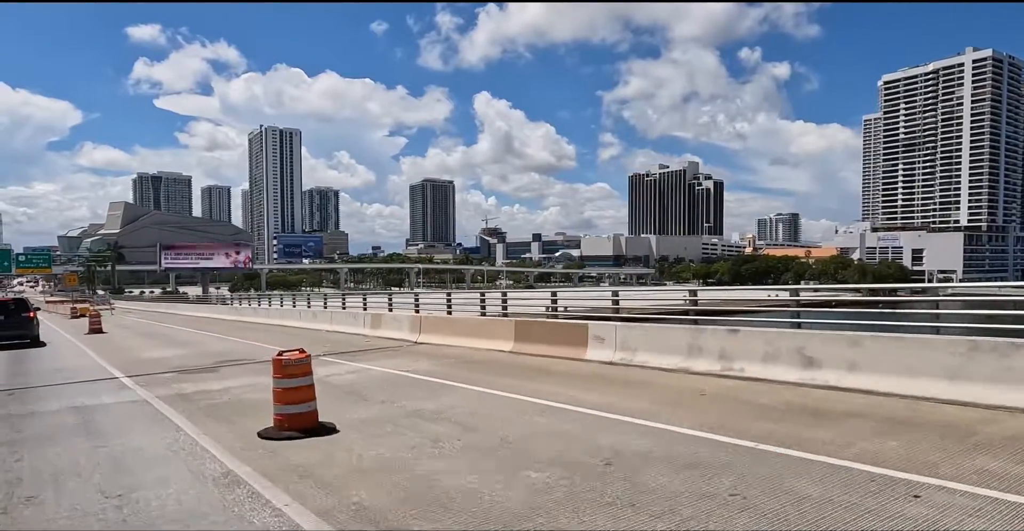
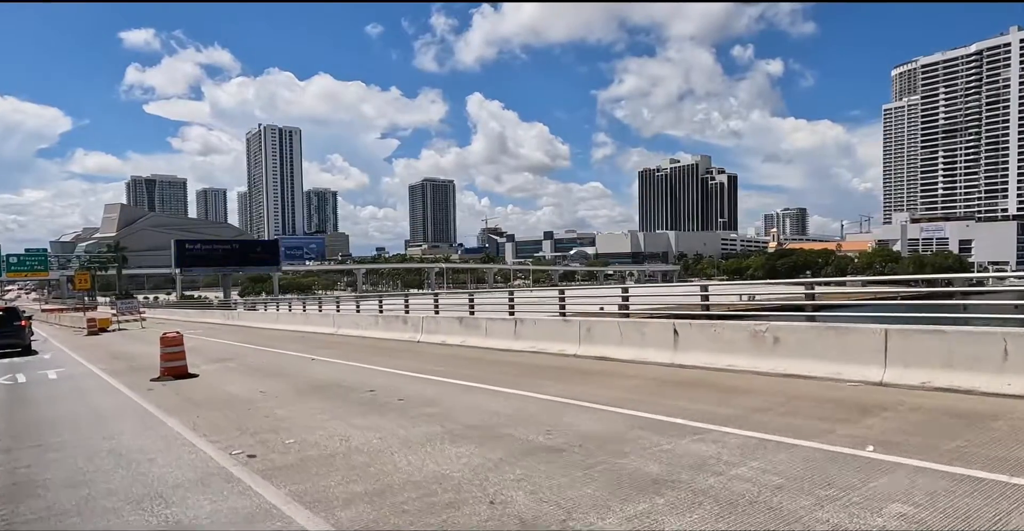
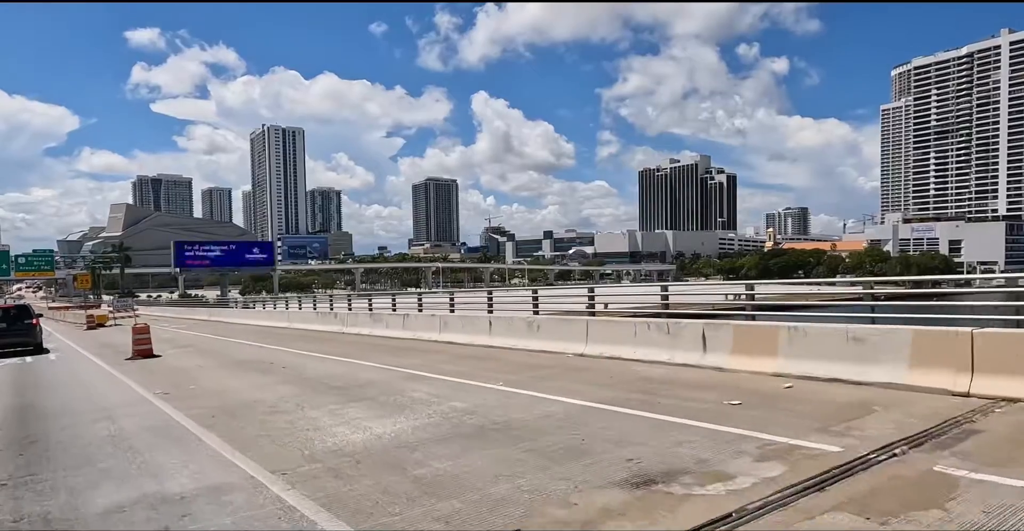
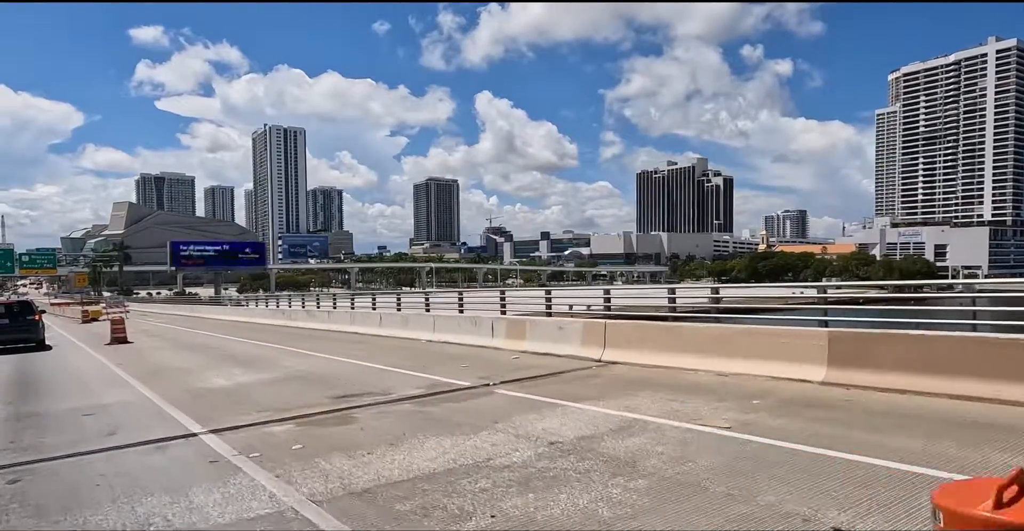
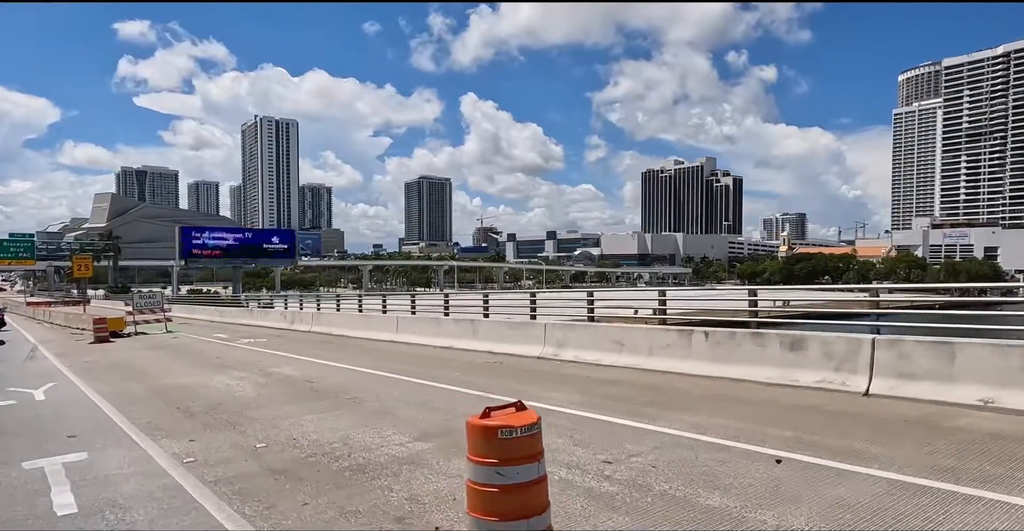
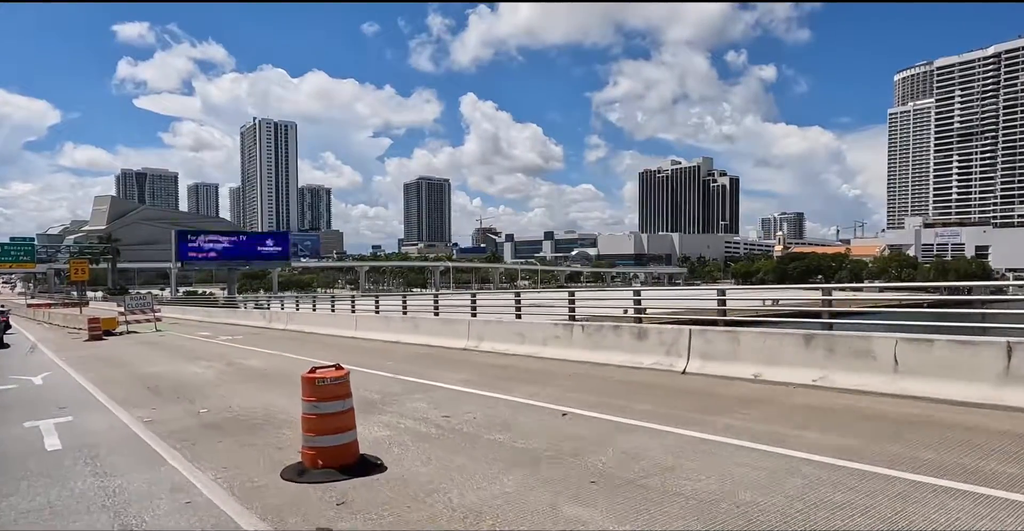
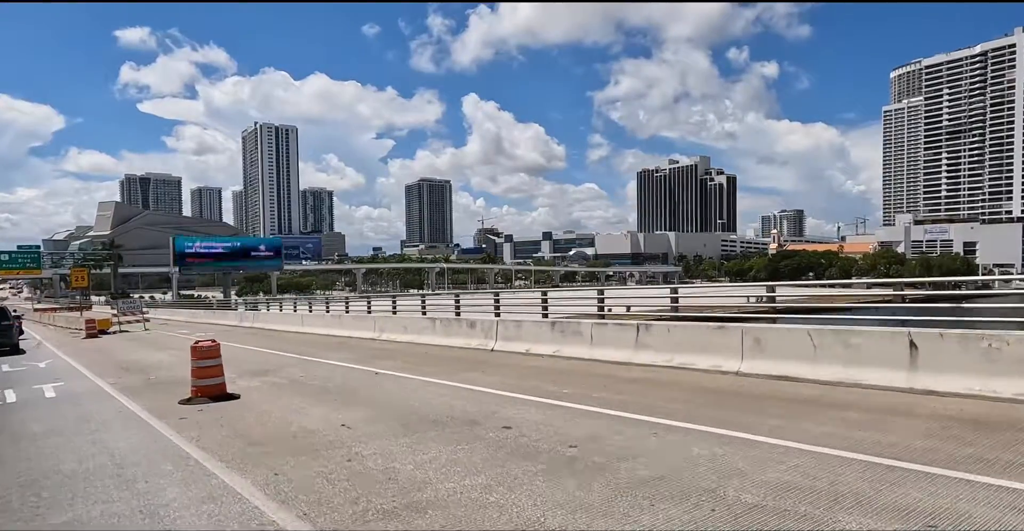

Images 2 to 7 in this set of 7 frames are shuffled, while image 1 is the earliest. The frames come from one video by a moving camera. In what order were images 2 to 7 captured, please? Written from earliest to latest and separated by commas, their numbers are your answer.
4, 3, 2, 7, 6, 5
